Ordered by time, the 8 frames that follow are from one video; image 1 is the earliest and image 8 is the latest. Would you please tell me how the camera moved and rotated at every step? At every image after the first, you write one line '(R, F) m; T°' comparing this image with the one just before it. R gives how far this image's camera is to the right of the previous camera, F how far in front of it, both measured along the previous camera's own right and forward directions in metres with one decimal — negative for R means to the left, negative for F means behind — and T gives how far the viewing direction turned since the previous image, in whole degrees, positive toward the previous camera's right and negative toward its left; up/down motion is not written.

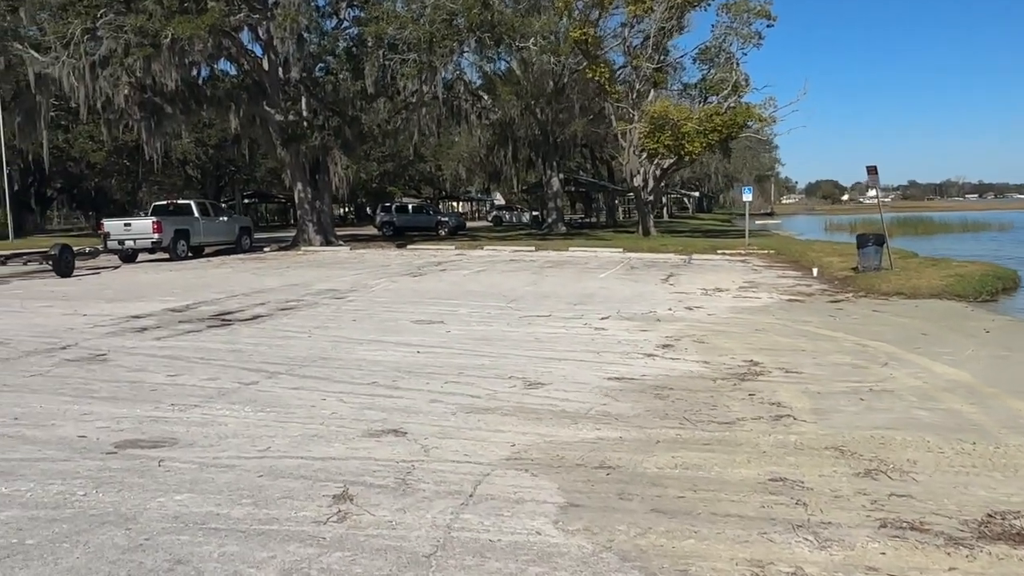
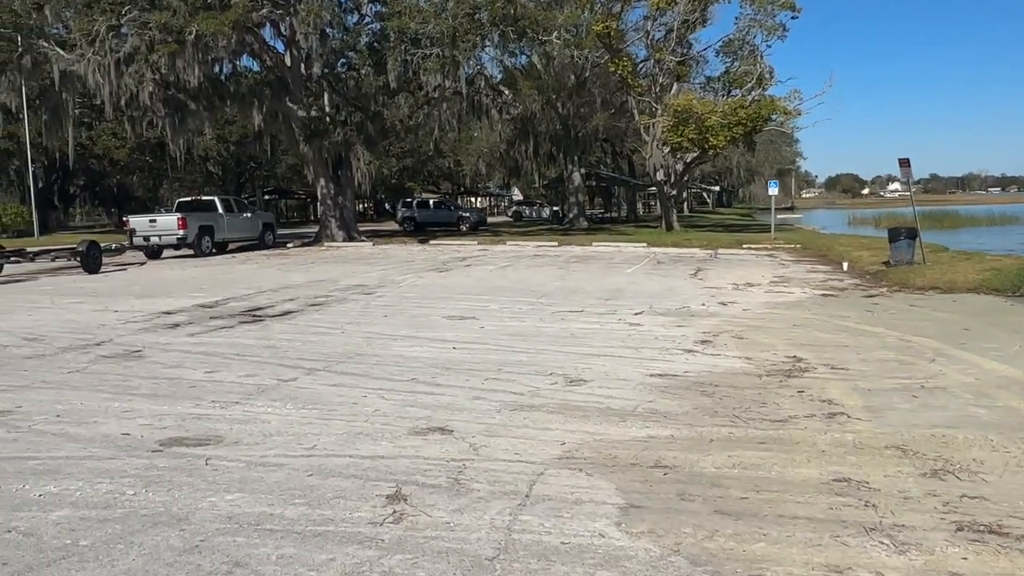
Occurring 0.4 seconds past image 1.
(-0.2, +0.1) m; -1°
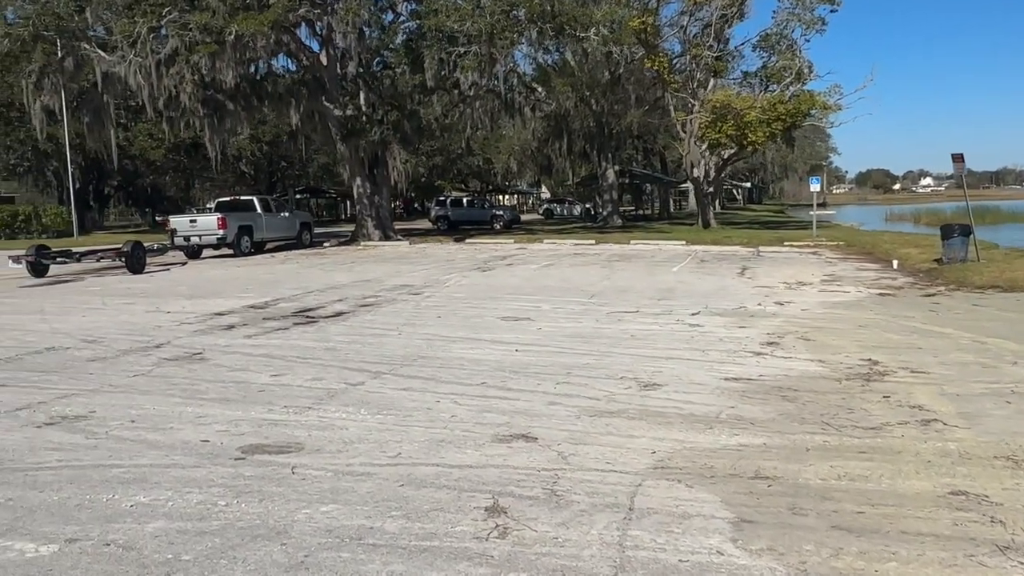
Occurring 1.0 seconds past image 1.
(-0.4, +0.2) m; -2°
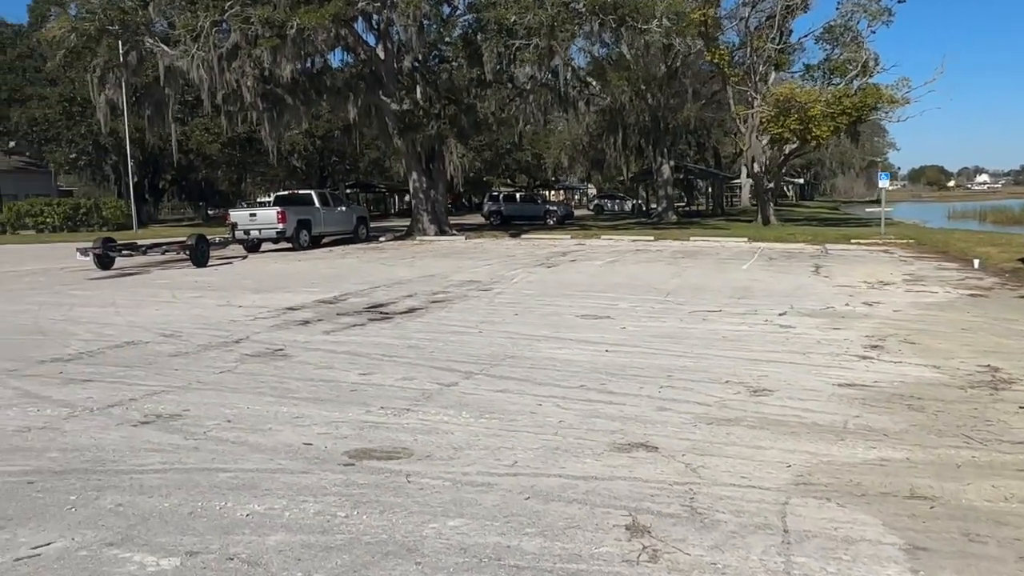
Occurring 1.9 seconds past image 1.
(-0.5, +0.4) m; -3°
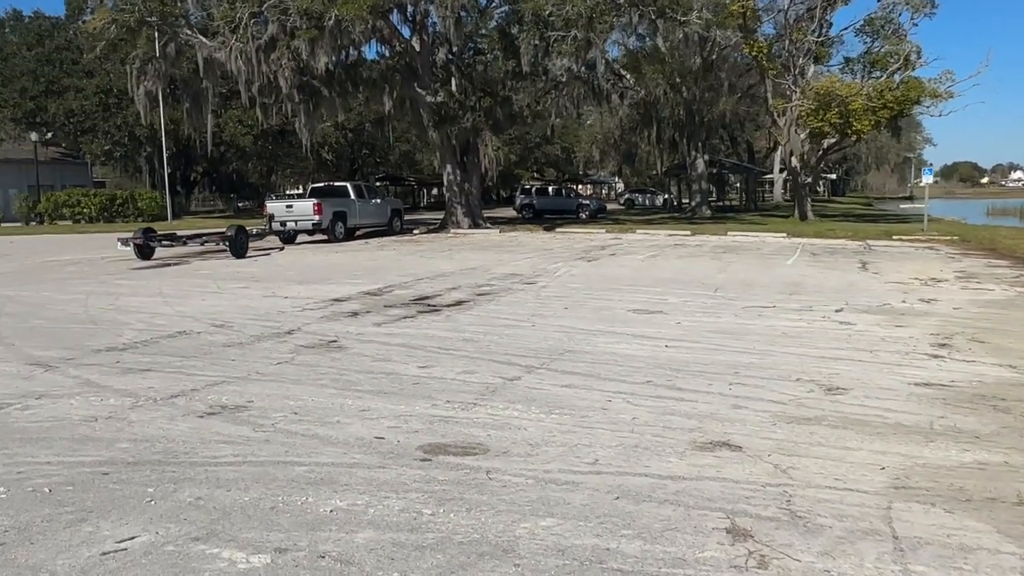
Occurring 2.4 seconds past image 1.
(-0.4, +0.2) m; -2°
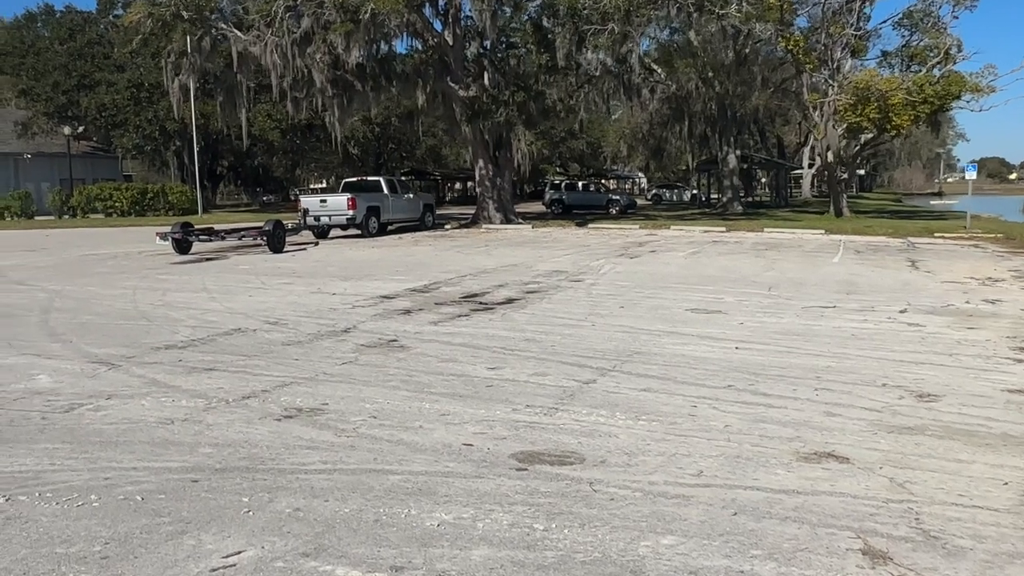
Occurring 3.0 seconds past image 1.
(-0.5, +0.2) m; -1°
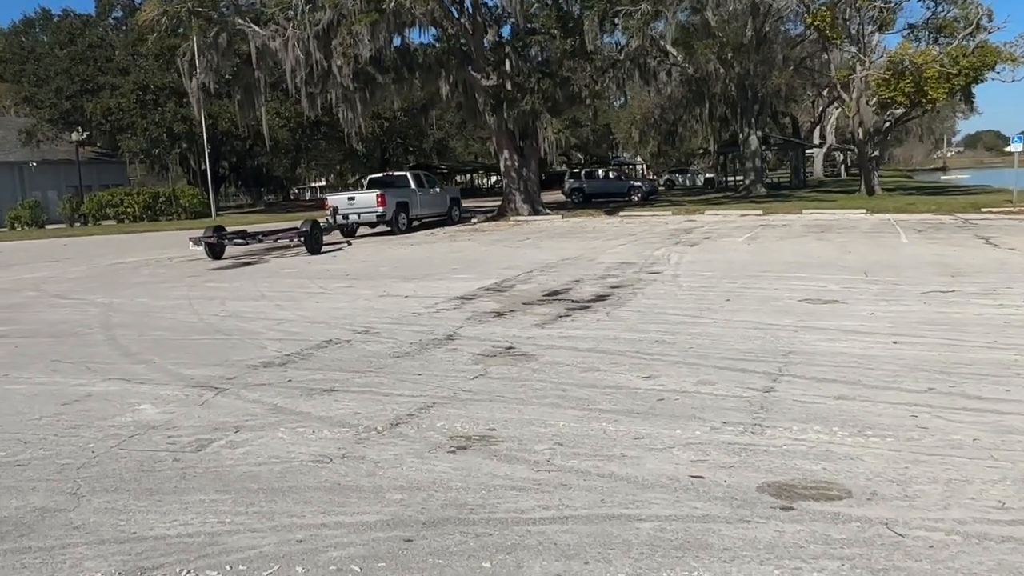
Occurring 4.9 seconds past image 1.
(-1.2, +0.9) m; 0°
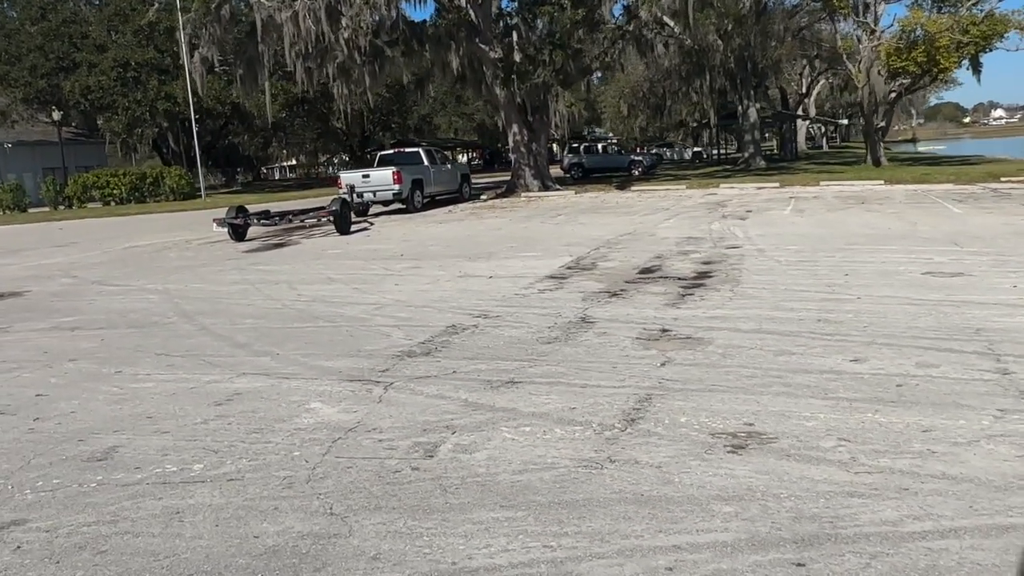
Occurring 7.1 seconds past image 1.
(-1.7, +0.7) m; +2°
